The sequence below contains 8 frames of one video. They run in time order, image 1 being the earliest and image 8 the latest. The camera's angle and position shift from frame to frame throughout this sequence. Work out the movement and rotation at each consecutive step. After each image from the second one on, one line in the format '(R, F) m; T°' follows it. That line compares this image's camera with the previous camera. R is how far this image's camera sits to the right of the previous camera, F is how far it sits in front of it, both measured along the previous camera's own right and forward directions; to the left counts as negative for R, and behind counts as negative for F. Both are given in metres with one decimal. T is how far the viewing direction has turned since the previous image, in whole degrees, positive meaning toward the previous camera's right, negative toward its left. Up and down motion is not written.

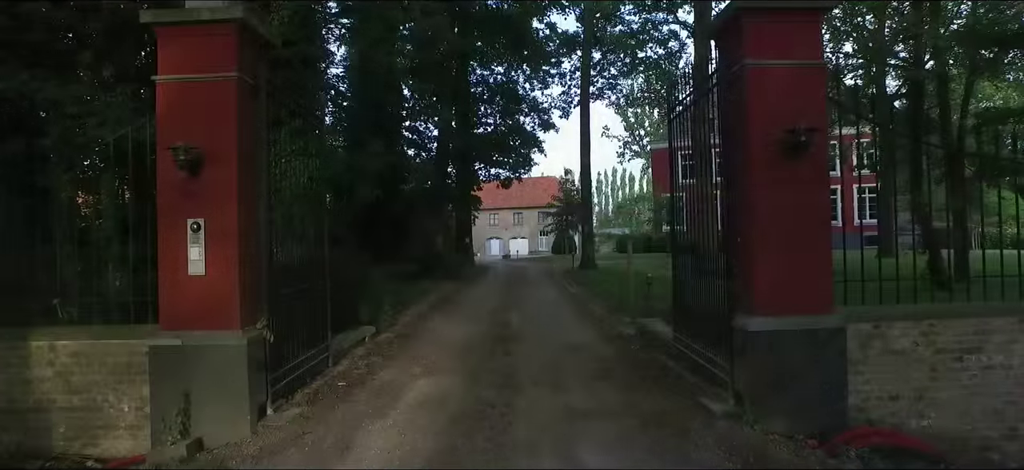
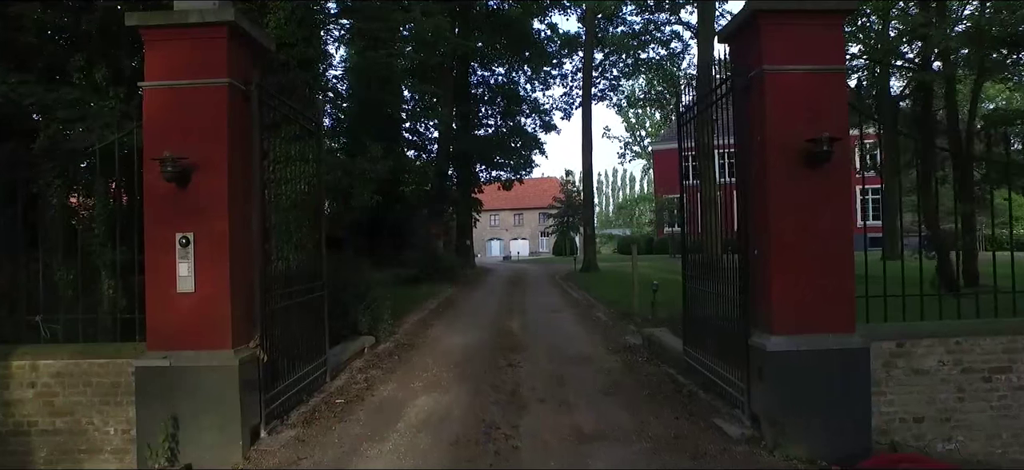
(0.0, +0.3) m; 0°
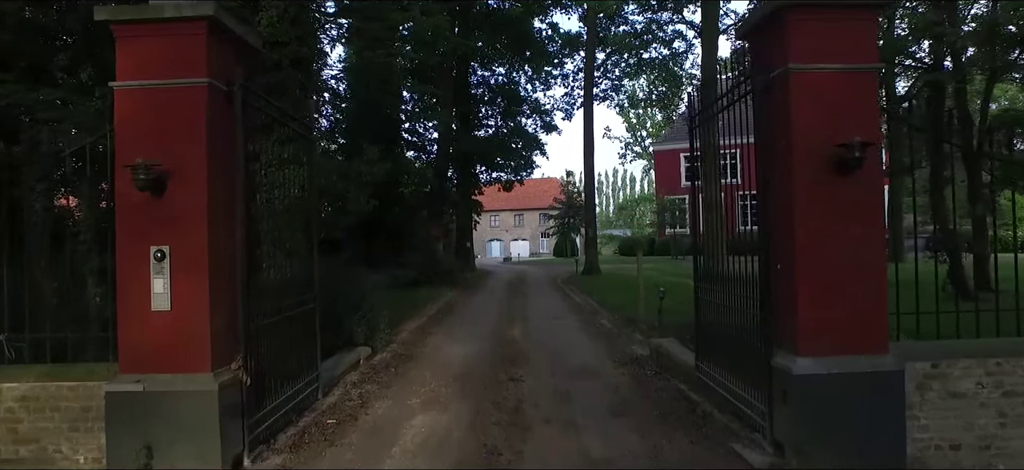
(0.0, +0.4) m; 0°
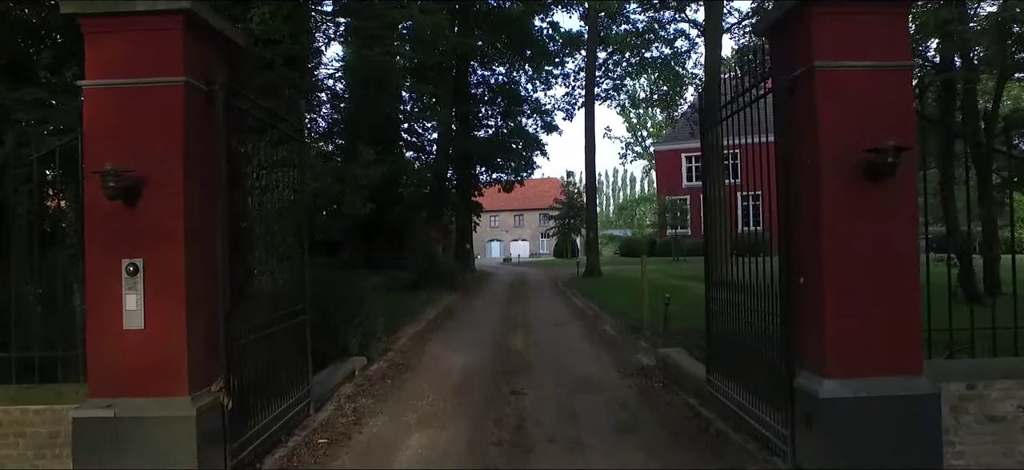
(0.0, +0.3) m; 0°
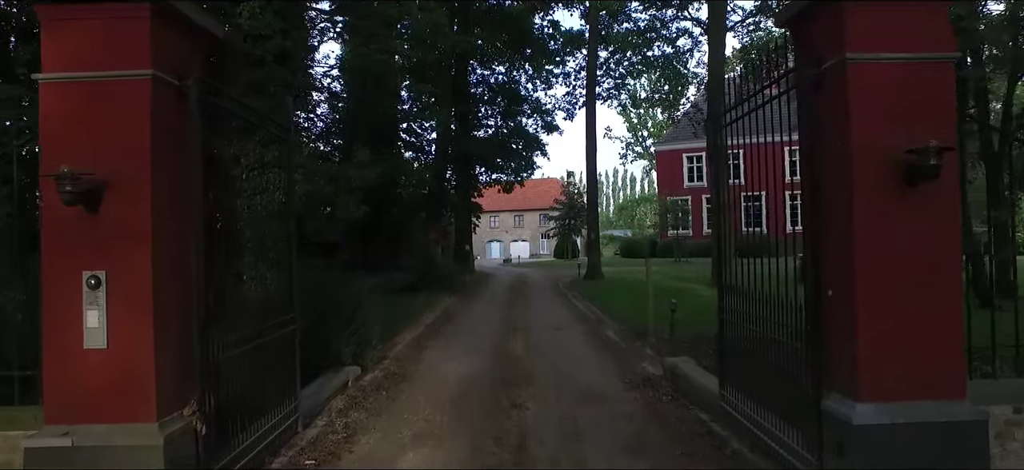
(0.0, +0.4) m; 0°
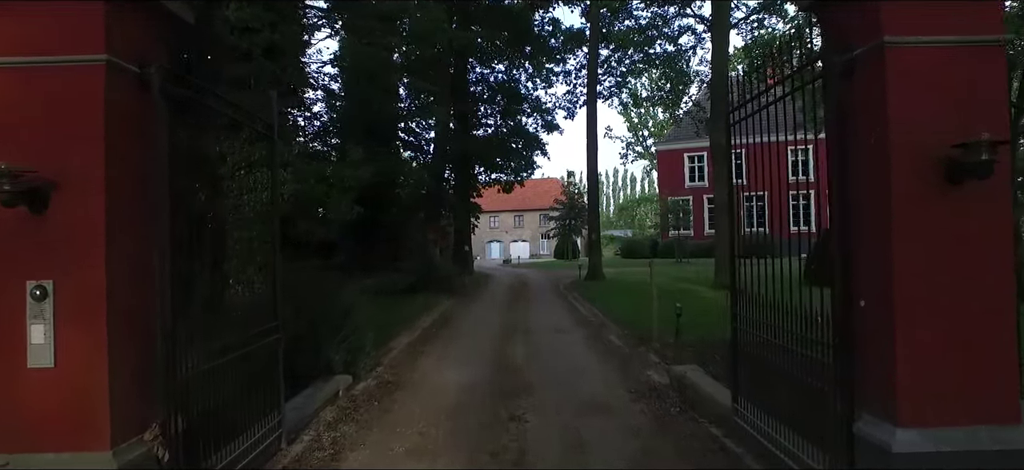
(0.0, +0.4) m; 0°
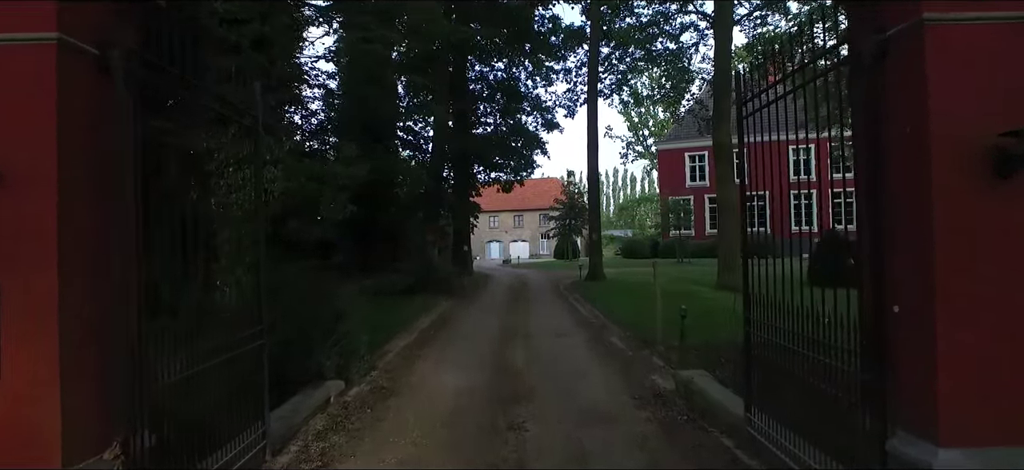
(0.0, +0.3) m; 0°
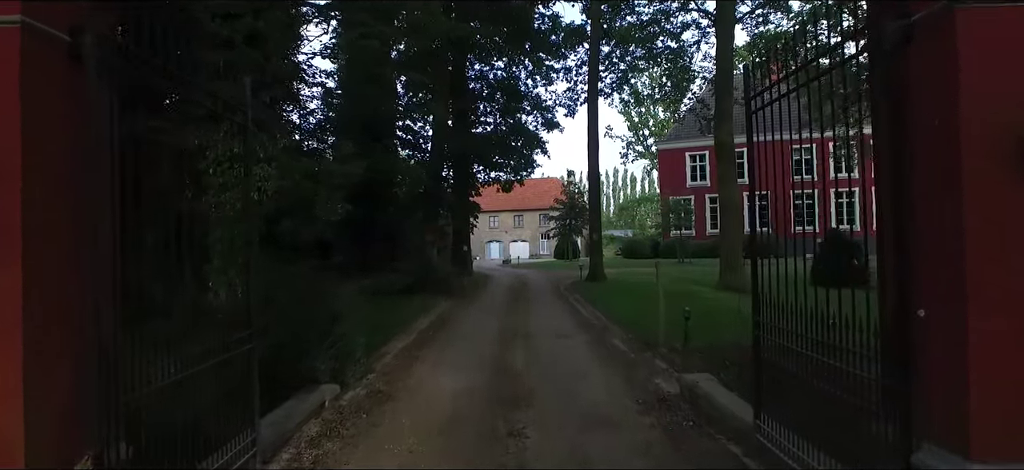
(0.0, +0.2) m; 0°
